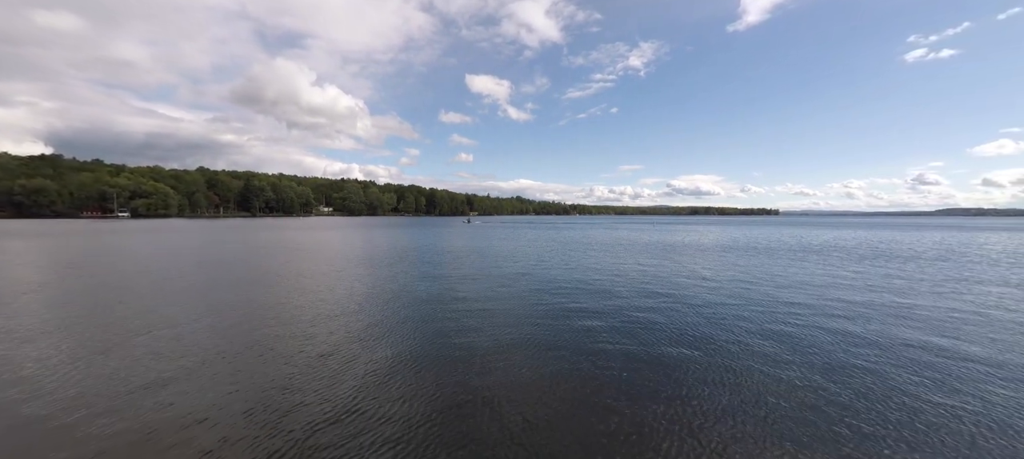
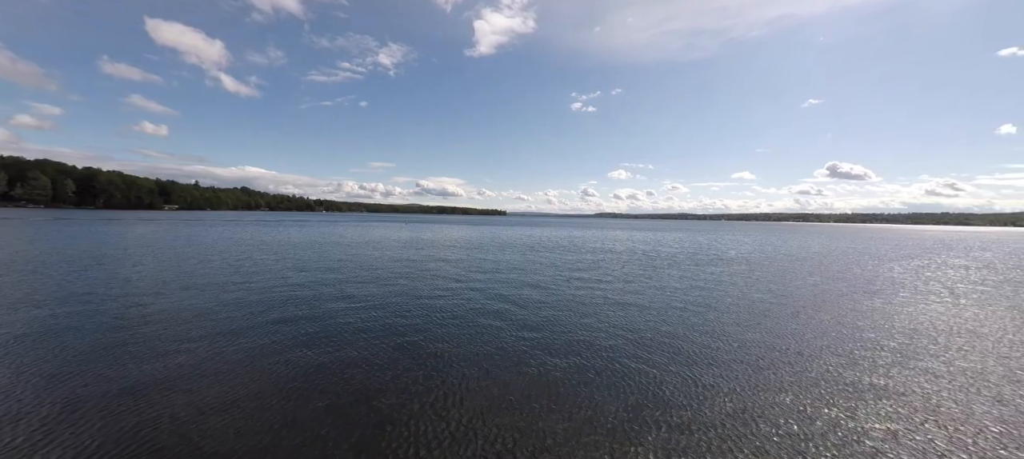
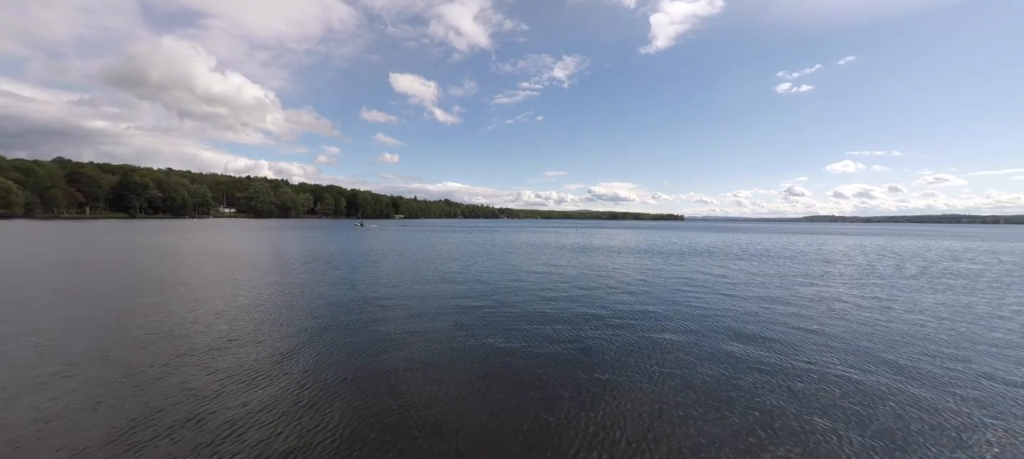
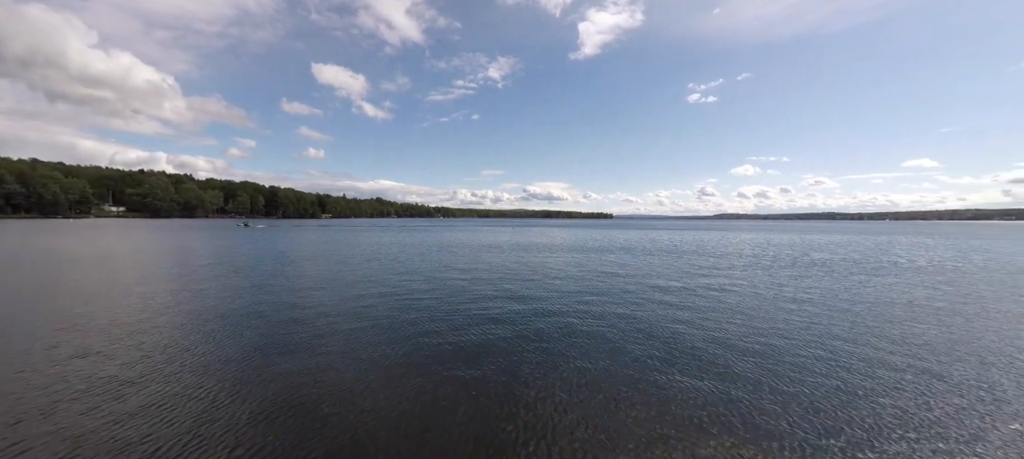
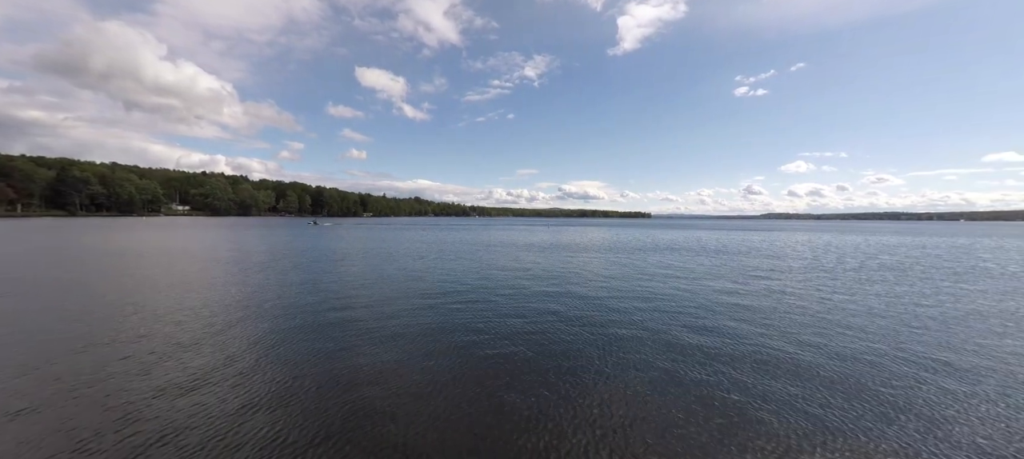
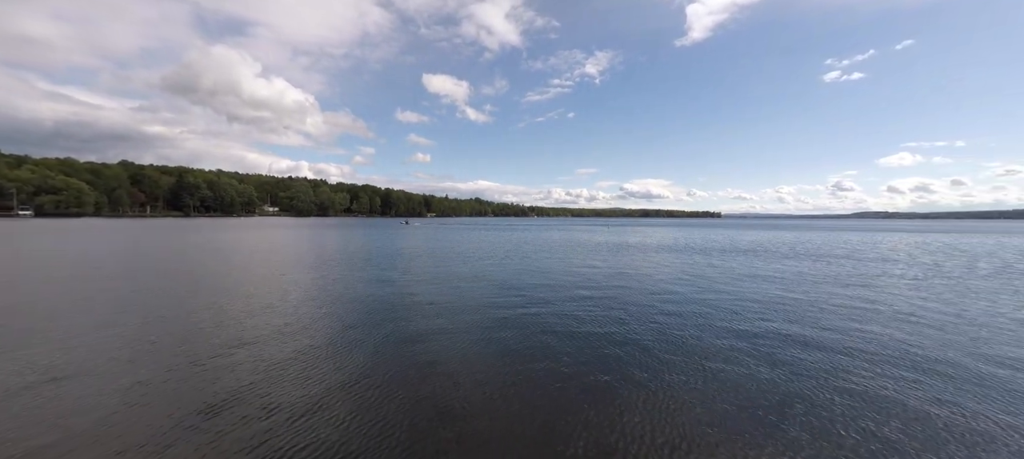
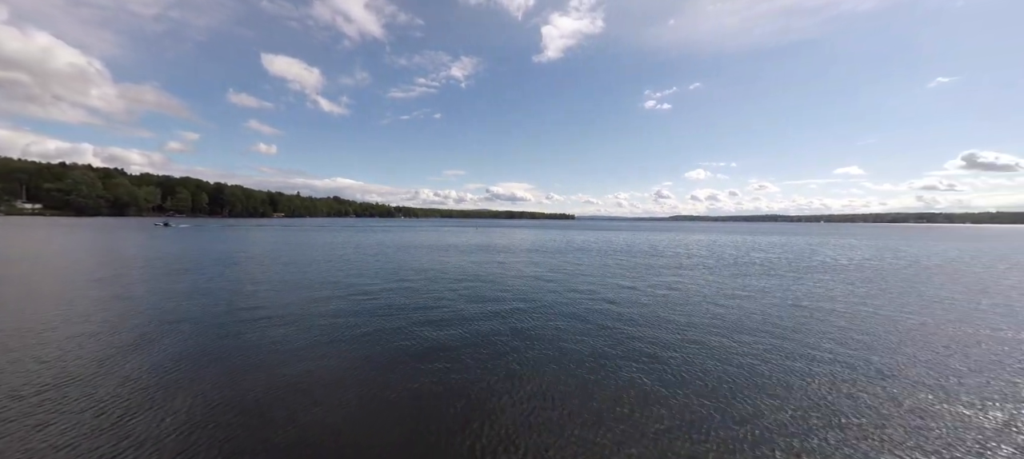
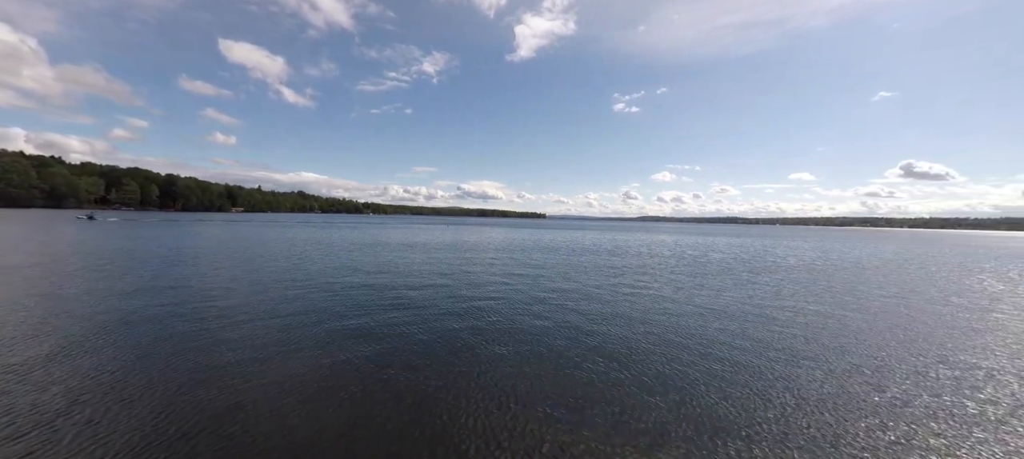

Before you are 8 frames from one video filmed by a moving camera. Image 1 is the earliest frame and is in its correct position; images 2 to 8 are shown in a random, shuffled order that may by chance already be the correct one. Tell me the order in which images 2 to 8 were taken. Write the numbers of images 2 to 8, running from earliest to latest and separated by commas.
6, 3, 5, 4, 7, 8, 2
